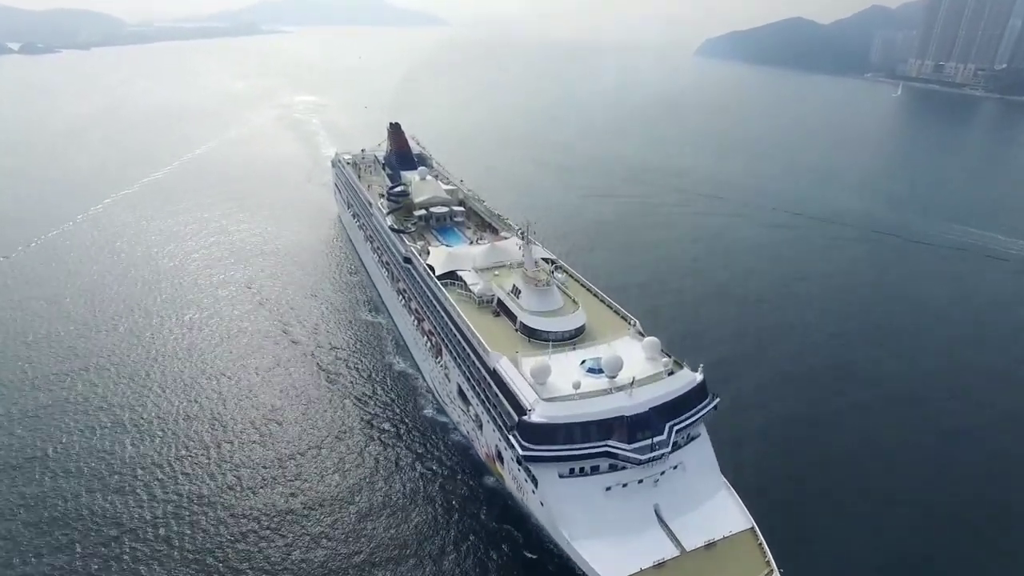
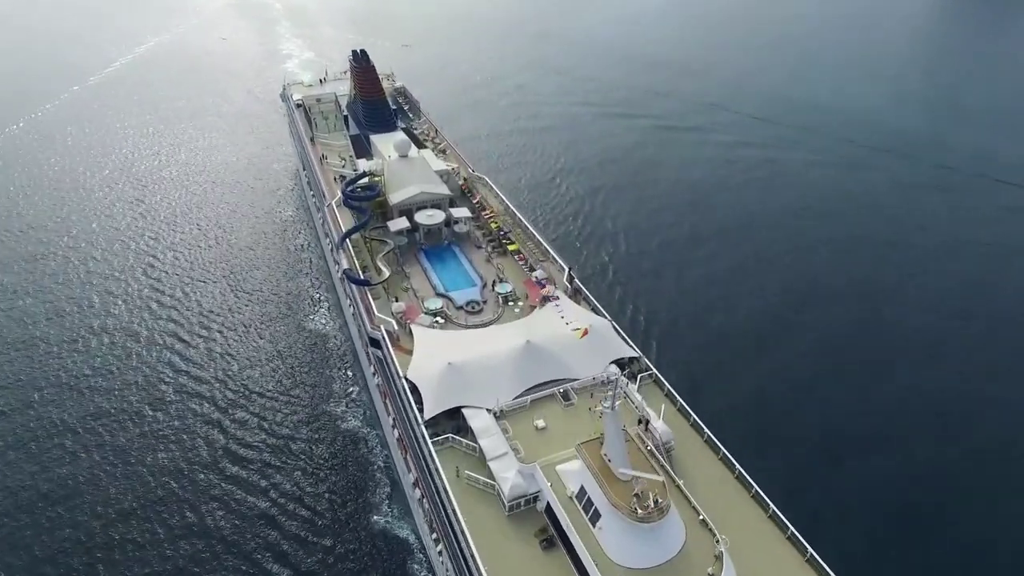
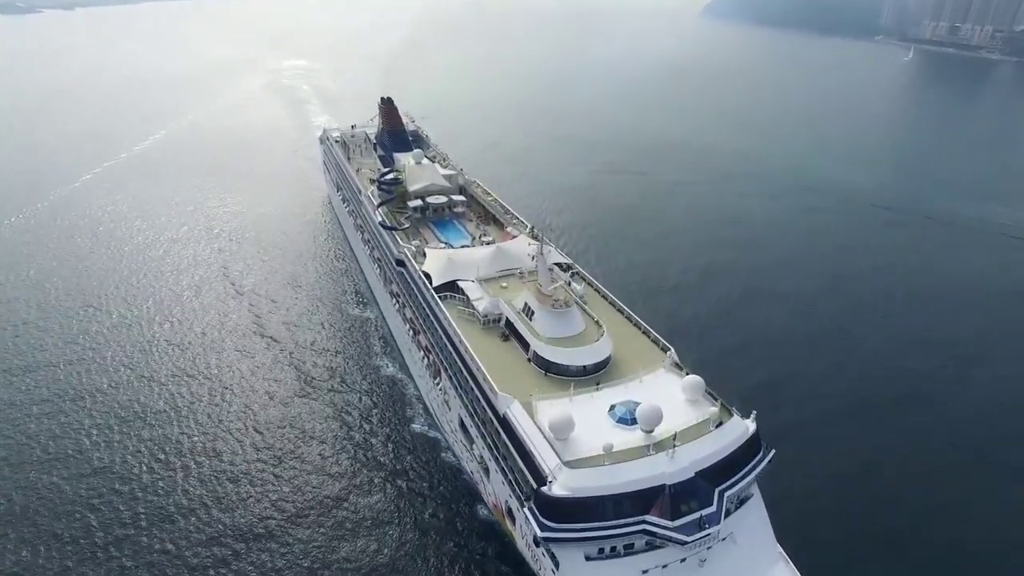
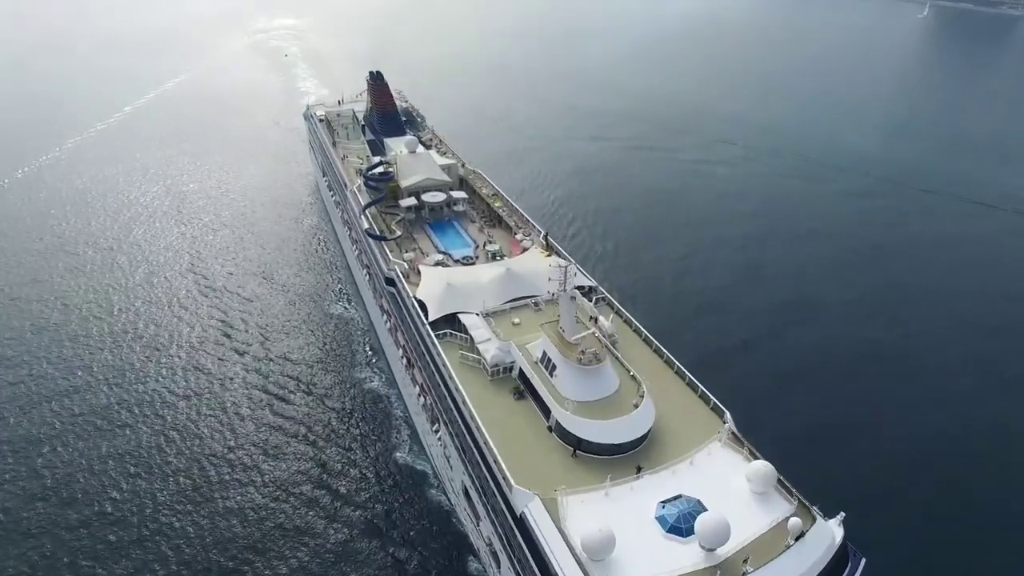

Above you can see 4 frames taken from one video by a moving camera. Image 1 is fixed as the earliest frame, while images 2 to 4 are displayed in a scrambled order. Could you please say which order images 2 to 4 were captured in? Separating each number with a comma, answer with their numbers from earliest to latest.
3, 4, 2
